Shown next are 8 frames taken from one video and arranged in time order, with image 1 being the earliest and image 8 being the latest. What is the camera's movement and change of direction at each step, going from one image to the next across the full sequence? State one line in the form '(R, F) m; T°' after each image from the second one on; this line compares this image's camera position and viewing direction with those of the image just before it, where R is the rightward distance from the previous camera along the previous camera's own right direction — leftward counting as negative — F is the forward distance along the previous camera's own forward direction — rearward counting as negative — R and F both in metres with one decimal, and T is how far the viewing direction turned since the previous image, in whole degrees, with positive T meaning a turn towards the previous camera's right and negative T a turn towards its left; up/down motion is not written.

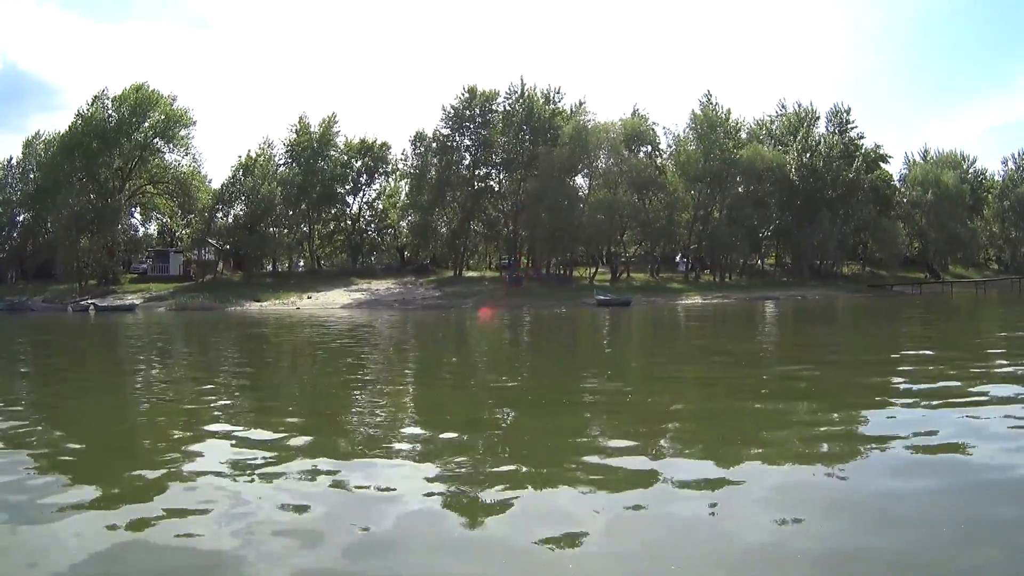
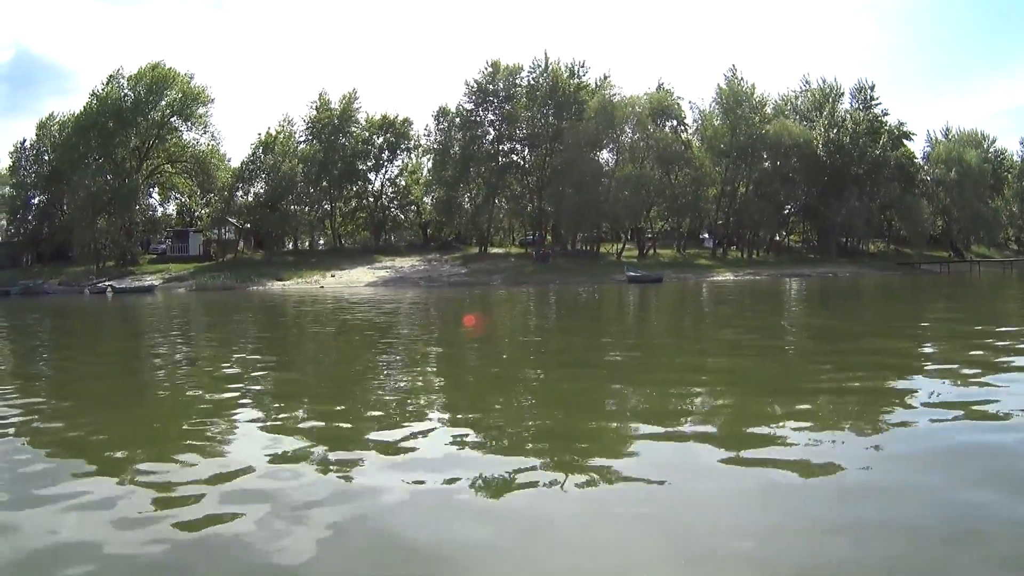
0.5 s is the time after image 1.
(-0.4, +0.9) m; -1°
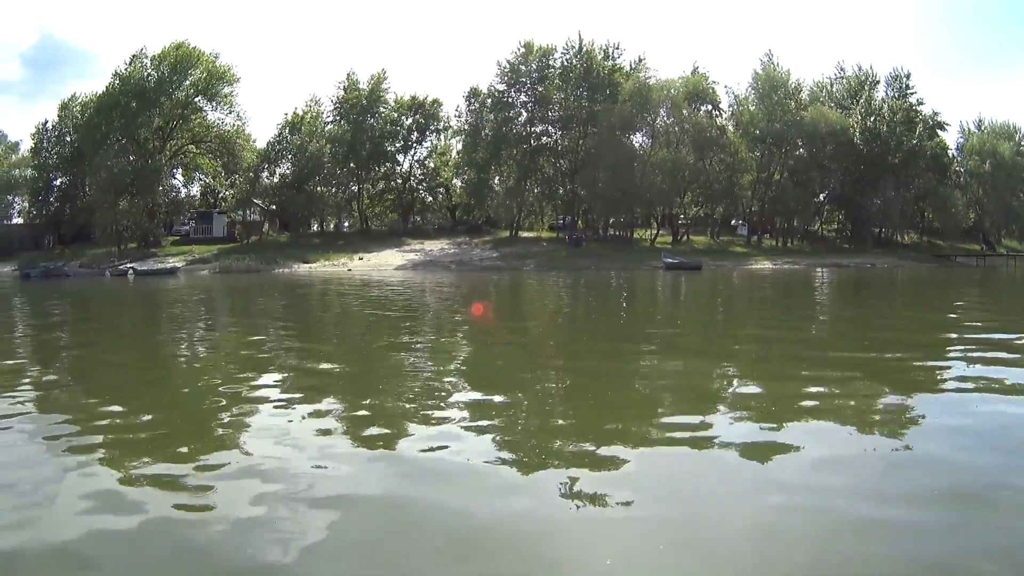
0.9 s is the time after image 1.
(-0.4, +1.1) m; -2°
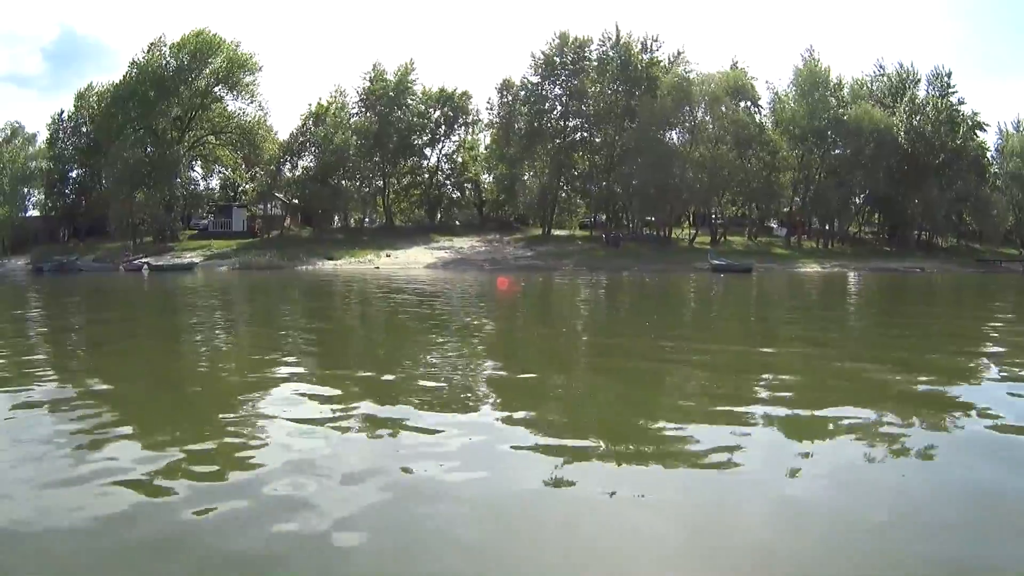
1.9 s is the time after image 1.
(-0.2, +1.4) m; -2°
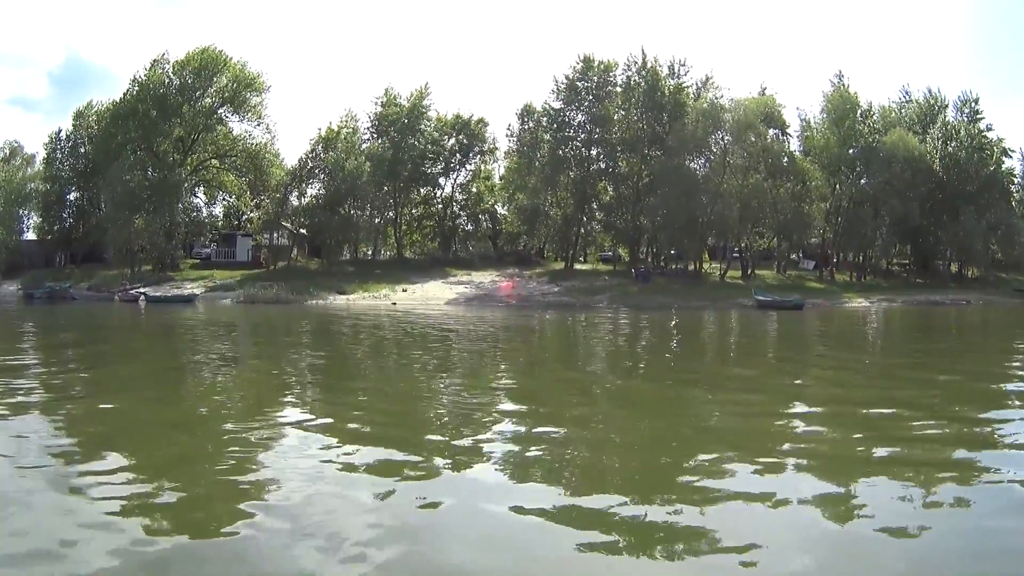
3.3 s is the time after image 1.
(-0.1, +1.7) m; -1°
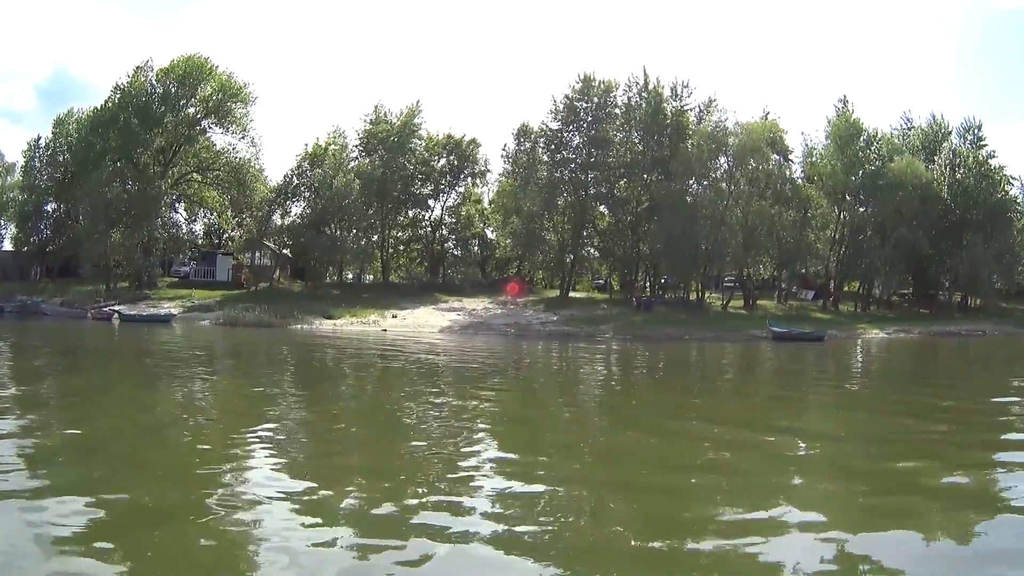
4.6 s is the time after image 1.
(+0.2, +1.1) m; 0°
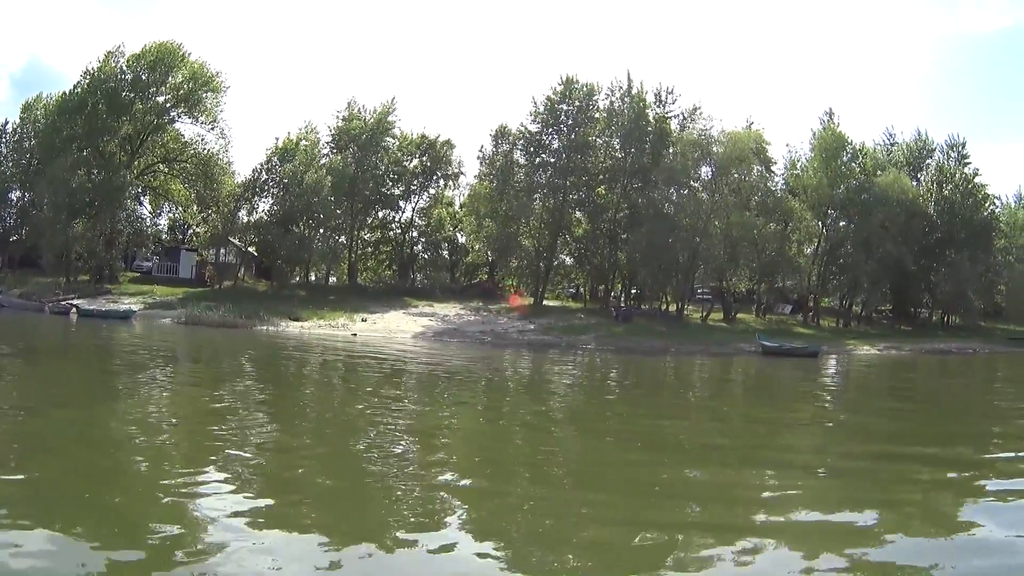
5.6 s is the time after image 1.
(+0.4, +0.7) m; +1°
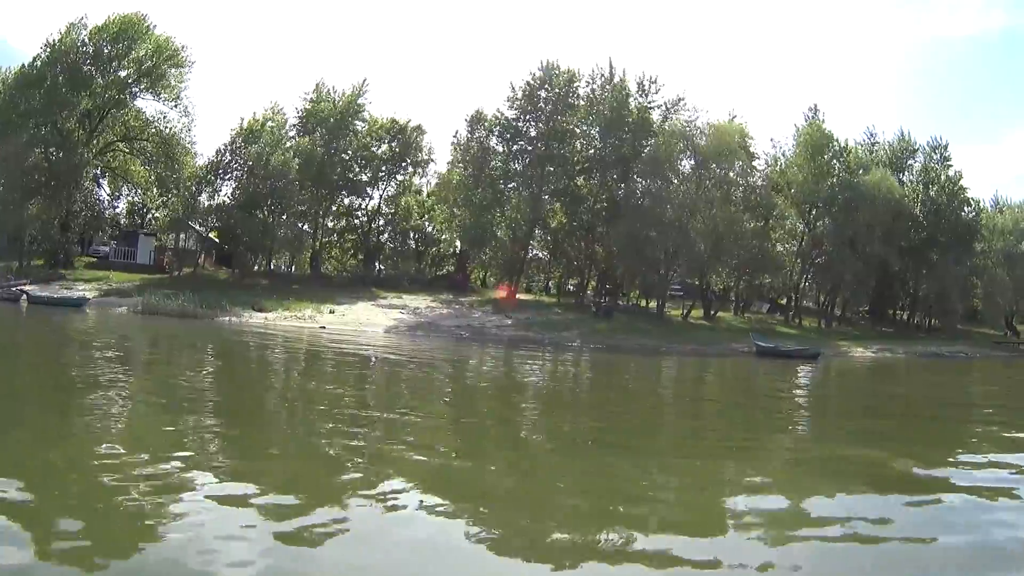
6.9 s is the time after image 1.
(+0.3, +0.9) m; +1°
